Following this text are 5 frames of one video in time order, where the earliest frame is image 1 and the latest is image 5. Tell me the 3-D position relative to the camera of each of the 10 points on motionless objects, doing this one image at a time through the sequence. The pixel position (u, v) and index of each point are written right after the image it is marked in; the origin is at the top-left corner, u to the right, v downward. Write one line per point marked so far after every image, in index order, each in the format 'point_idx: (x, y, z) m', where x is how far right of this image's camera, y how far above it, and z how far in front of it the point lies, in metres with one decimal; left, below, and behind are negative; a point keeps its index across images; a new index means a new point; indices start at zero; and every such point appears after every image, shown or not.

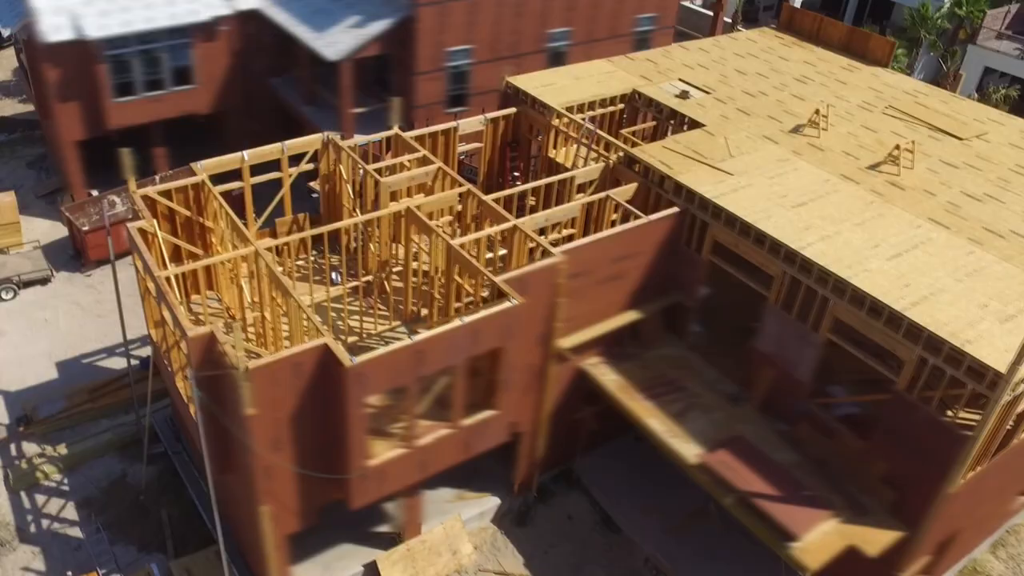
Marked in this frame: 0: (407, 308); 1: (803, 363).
0: (-1.9, -0.4, +16.1) m
1: (+4.8, -1.2, +14.7) m
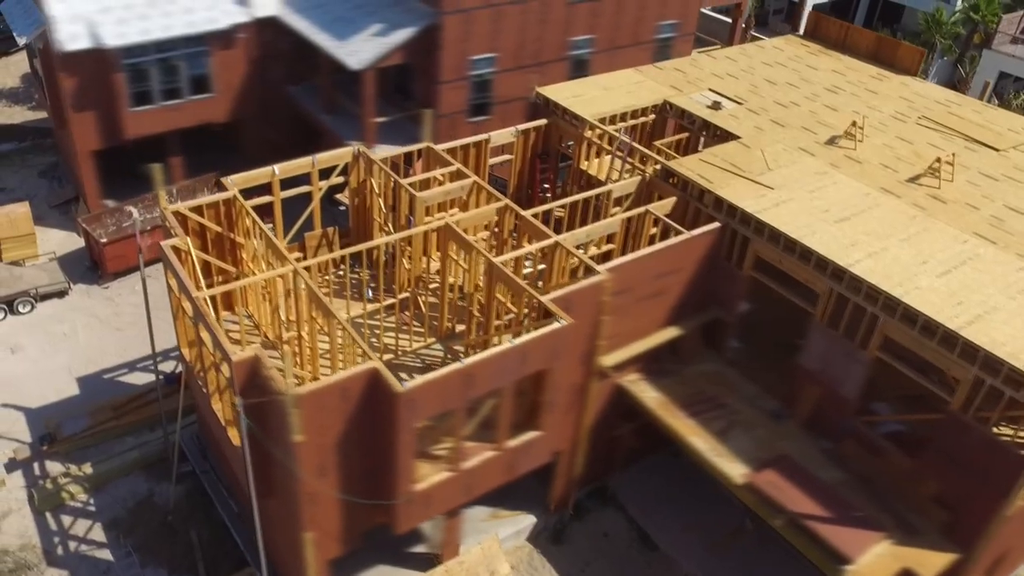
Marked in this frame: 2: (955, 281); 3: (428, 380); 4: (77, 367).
0: (-1.2, -0.7, +15.8) m
1: (+5.5, -1.5, +14.5) m
2: (+6.9, +0.1, +13.8) m
3: (-1.1, -1.2, +11.7) m
4: (-9.3, -1.7, +18.9) m
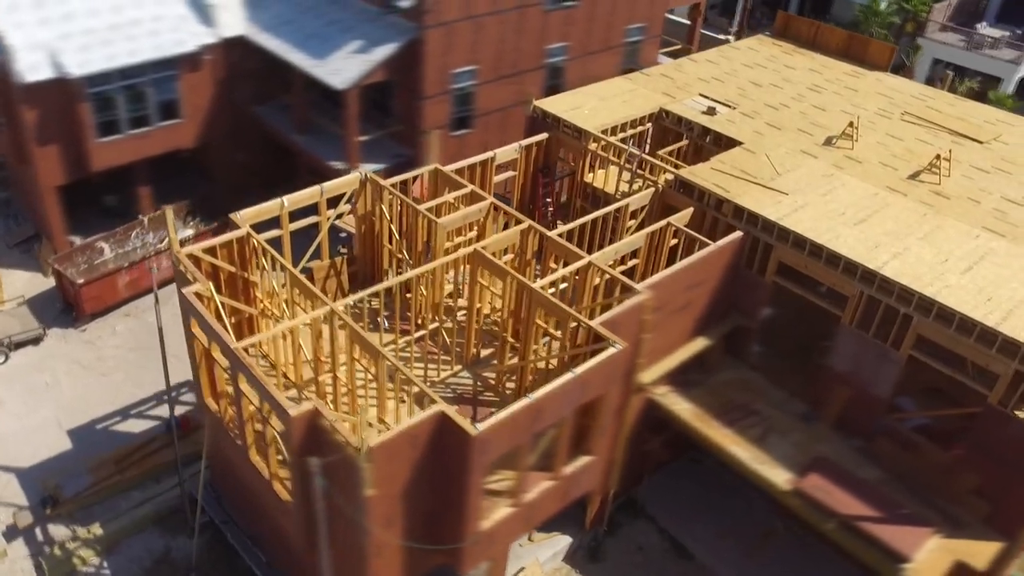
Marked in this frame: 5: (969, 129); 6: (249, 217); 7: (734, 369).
0: (-0.7, -1.1, +15.5) m
1: (+6.2, -1.5, +14.8) m
2: (+7.5, +0.2, +14.2) m
3: (-0.2, -1.7, +11.3) m
4: (-8.9, -2.6, +17.8) m
5: (+9.8, +3.4, +19.1) m
6: (-4.5, +1.2, +15.0) m
7: (+4.1, -1.5, +16.5) m
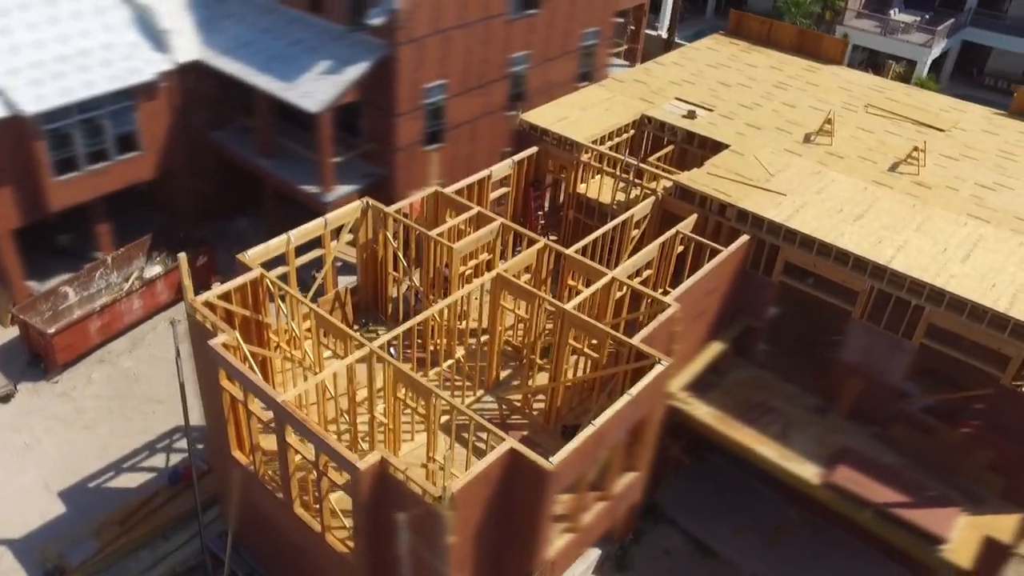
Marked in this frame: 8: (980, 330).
0: (-0.3, -1.5, +15.3) m
1: (+6.6, -1.4, +15.4) m
2: (+7.8, +0.4, +14.9) m
3: (+0.7, -2.1, +11.3) m
4: (-8.6, -3.6, +16.7) m
5: (+9.4, +3.8, +20.0) m
6: (-4.1, +0.5, +14.4) m
7: (+4.4, -1.5, +16.9) m
8: (+7.5, -0.7, +14.1) m
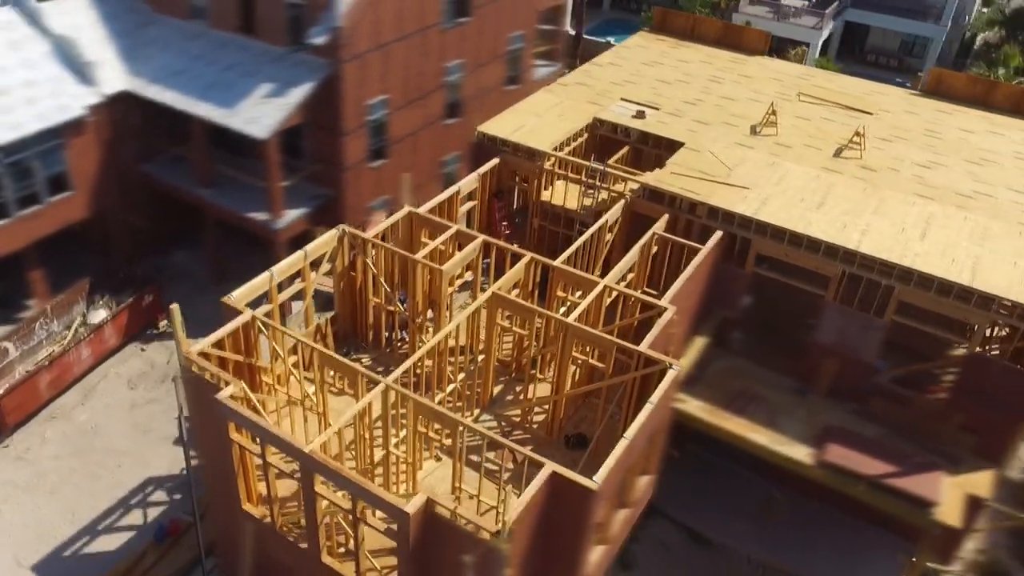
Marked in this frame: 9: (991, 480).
0: (-0.4, -1.8, +15.2) m
1: (+6.5, -1.1, +16.2) m
2: (+7.6, +0.8, +15.8) m
3: (+1.2, -2.3, +11.4) m
4: (-8.5, -4.6, +15.5) m
5: (+8.2, +4.4, +21.0) m
6: (-4.2, -0.1, +13.8) m
7: (+4.1, -1.4, +17.4) m
8: (+7.4, -0.3, +15.0) m
9: (+8.2, -3.3, +15.2) m
